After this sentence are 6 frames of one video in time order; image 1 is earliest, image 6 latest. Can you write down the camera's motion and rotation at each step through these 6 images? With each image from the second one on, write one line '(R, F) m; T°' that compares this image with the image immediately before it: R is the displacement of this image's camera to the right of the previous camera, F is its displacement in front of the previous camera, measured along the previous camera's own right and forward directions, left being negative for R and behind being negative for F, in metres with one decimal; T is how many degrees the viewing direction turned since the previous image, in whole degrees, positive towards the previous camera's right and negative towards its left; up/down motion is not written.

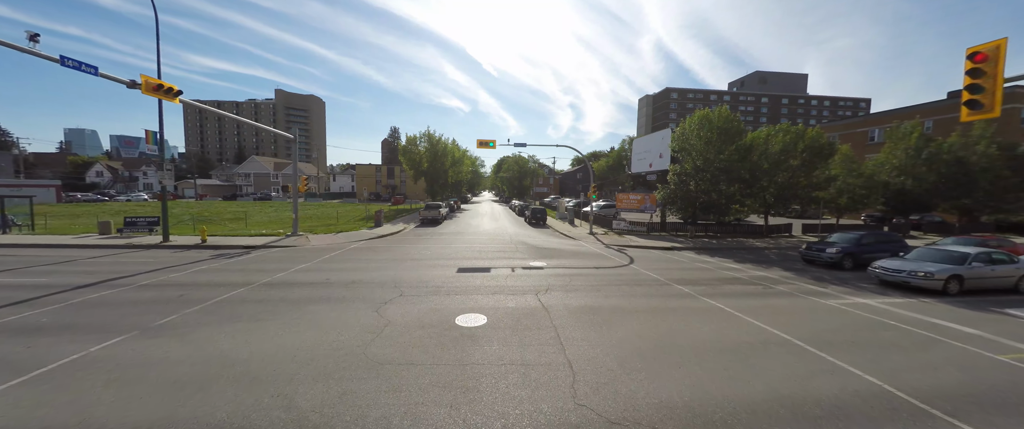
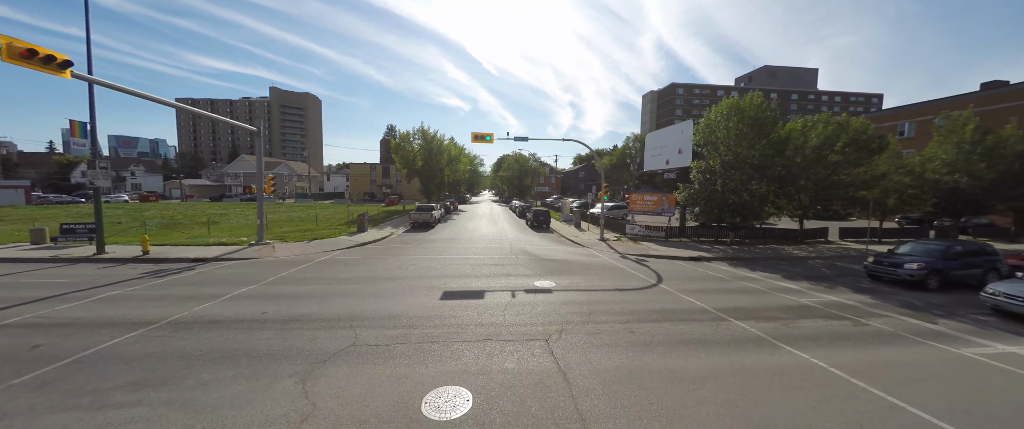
(0.0, +2.6) m; 0°
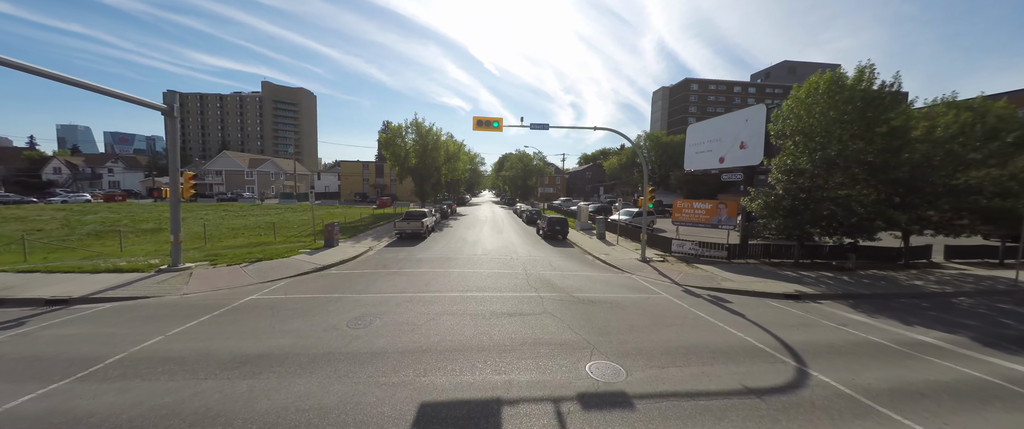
(-0.7, +4.6) m; 0°
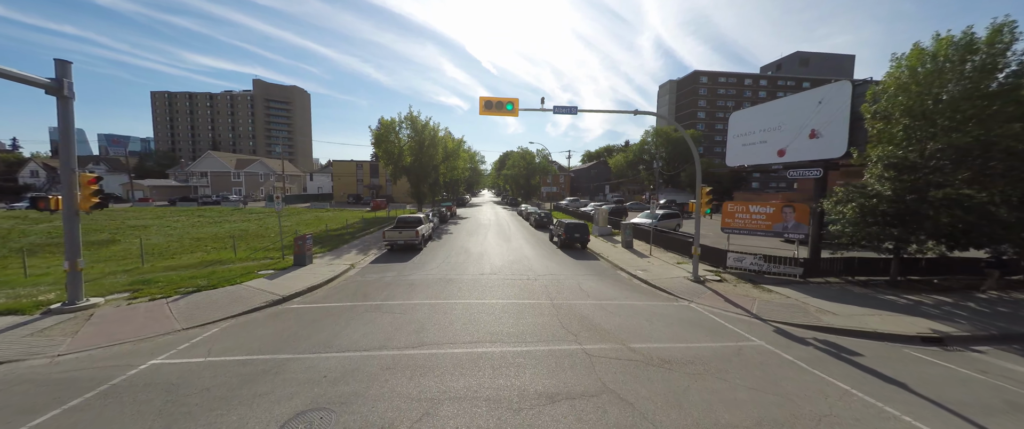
(-0.7, +3.1) m; 0°
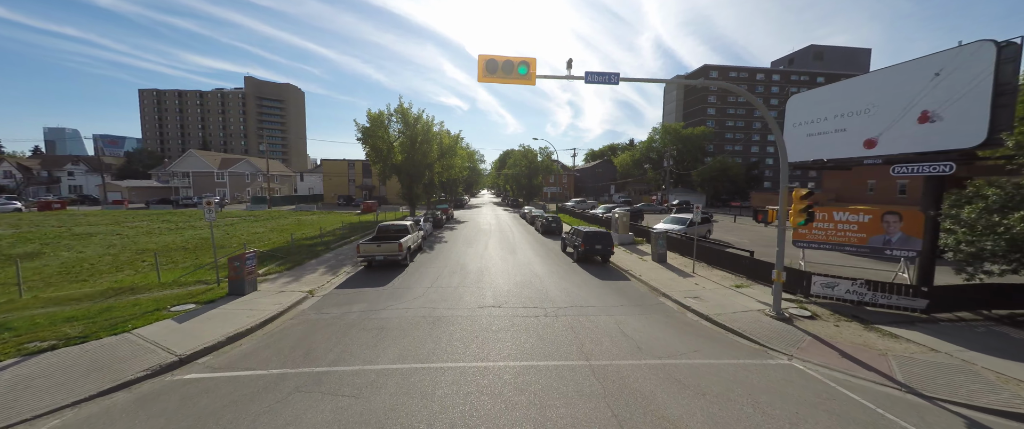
(-0.3, +3.2) m; 0°
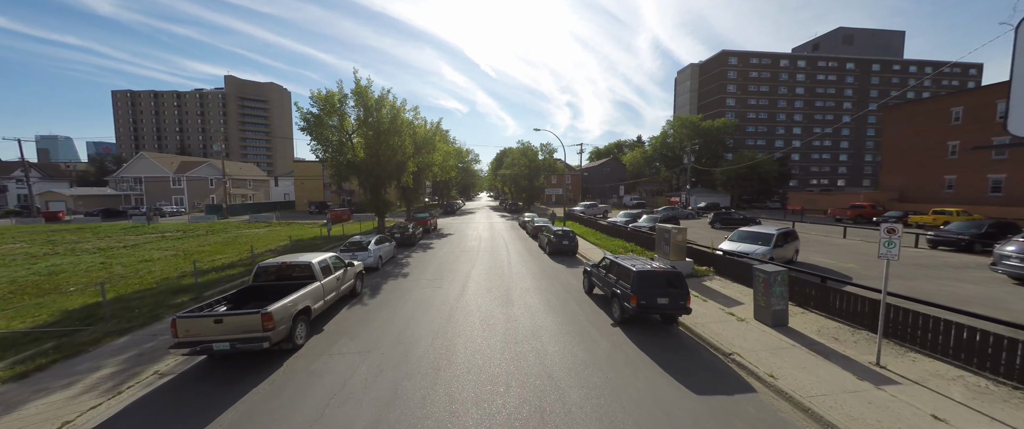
(+0.2, +6.5) m; 0°
